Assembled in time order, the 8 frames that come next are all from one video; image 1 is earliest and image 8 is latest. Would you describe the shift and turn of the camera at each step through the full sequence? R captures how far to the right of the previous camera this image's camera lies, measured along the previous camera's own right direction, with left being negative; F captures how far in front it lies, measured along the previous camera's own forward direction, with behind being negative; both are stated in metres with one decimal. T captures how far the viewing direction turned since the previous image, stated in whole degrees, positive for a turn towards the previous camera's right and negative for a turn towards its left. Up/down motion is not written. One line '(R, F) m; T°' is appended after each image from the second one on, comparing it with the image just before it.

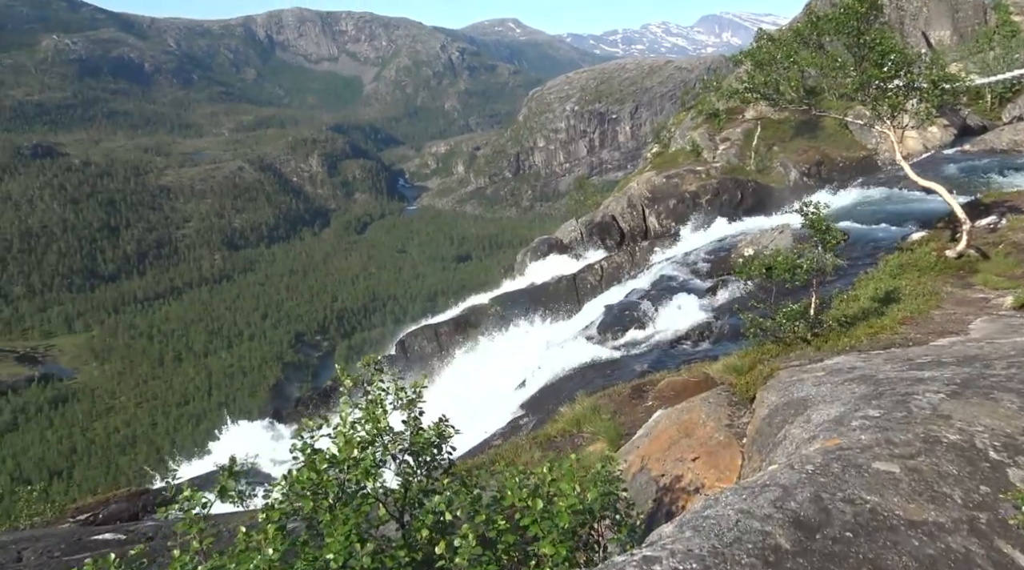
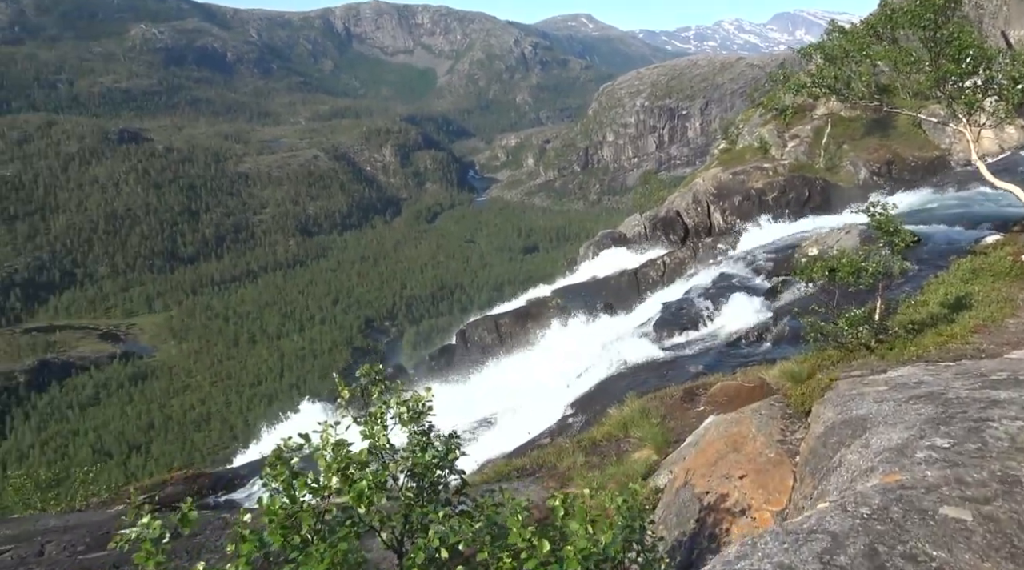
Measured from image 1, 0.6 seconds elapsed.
(+0.2, +0.6) m; -4°
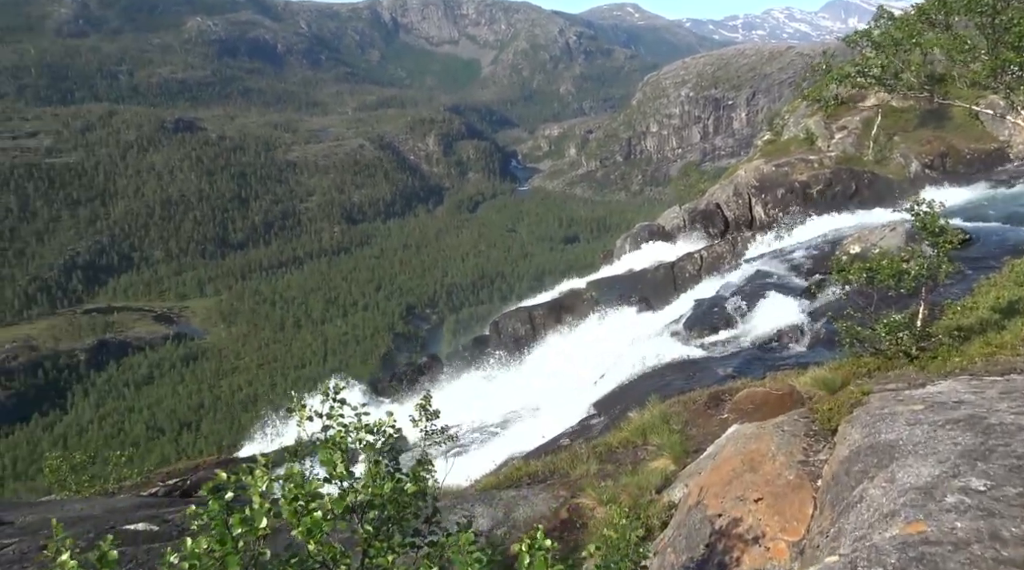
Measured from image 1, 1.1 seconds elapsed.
(+0.4, +0.7) m; -2°
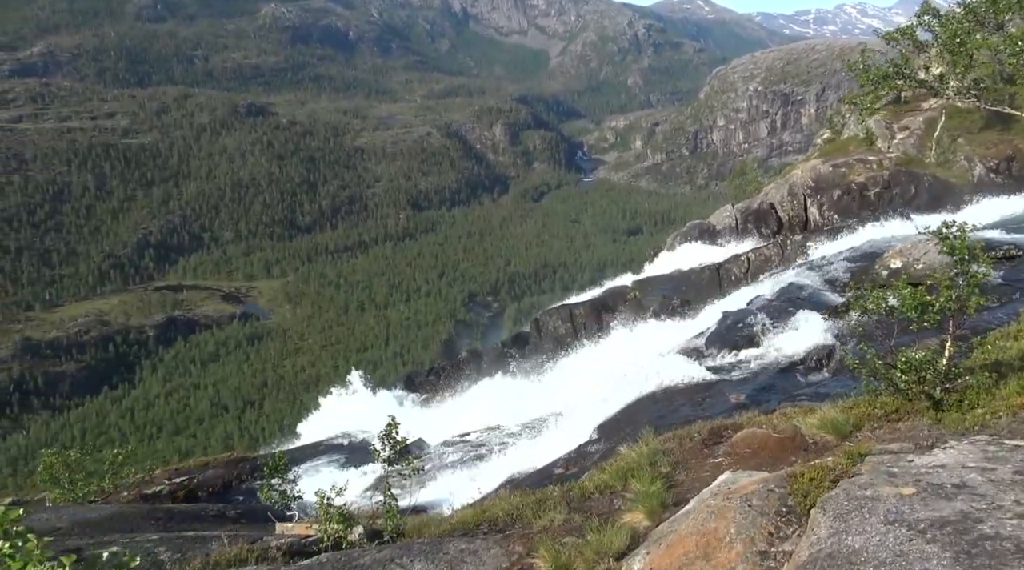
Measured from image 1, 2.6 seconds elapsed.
(+1.2, +1.5) m; -3°
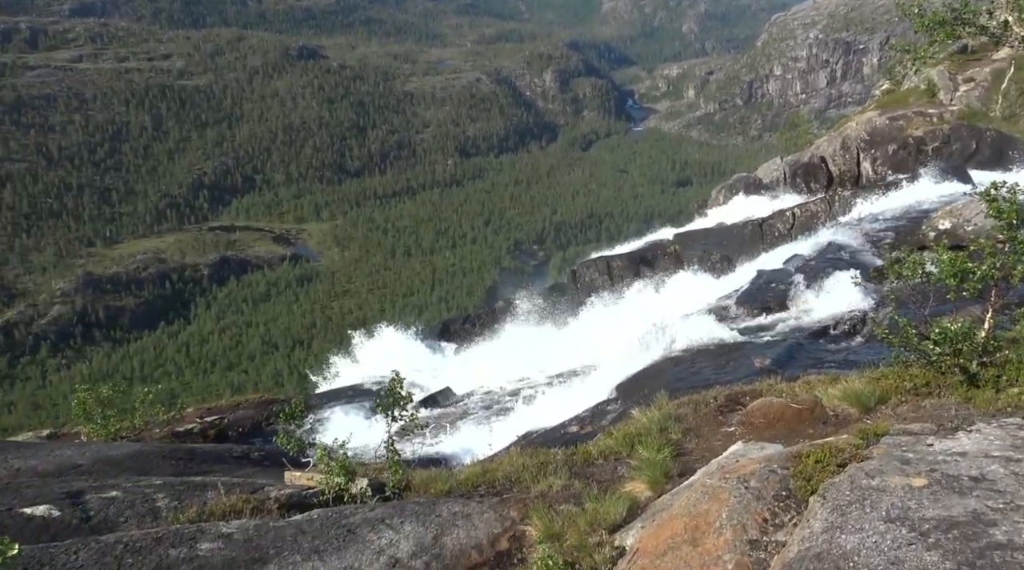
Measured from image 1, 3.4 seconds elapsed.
(+0.5, +0.6) m; -3°
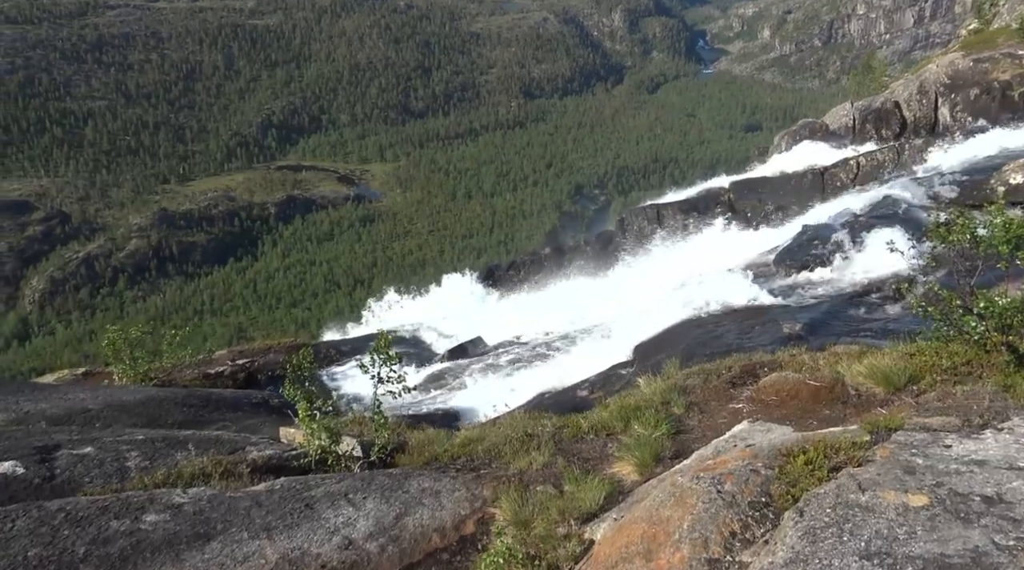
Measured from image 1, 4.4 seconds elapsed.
(+0.8, +1.1) m; -4°
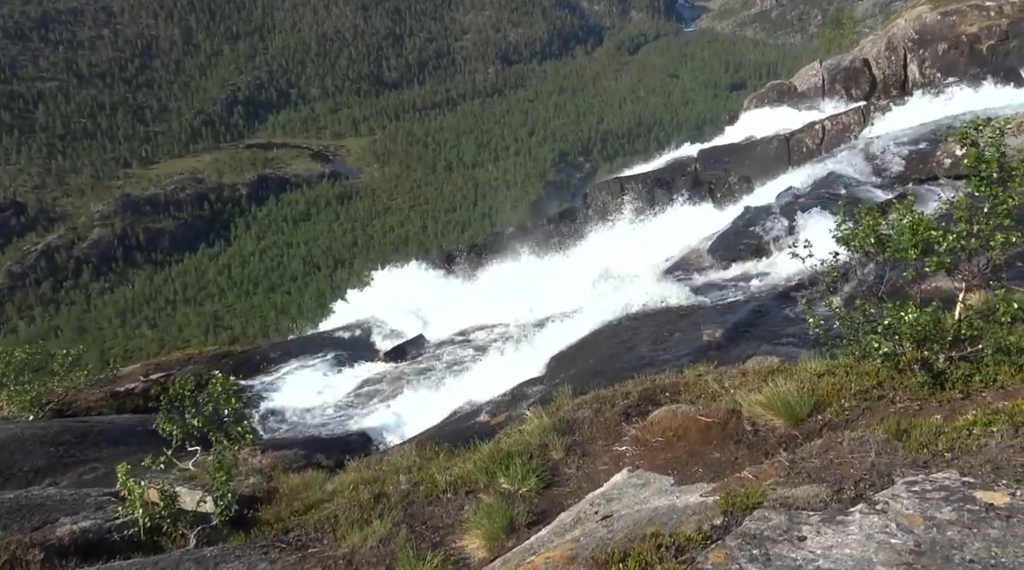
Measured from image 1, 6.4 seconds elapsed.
(+1.5, +1.5) m; +1°
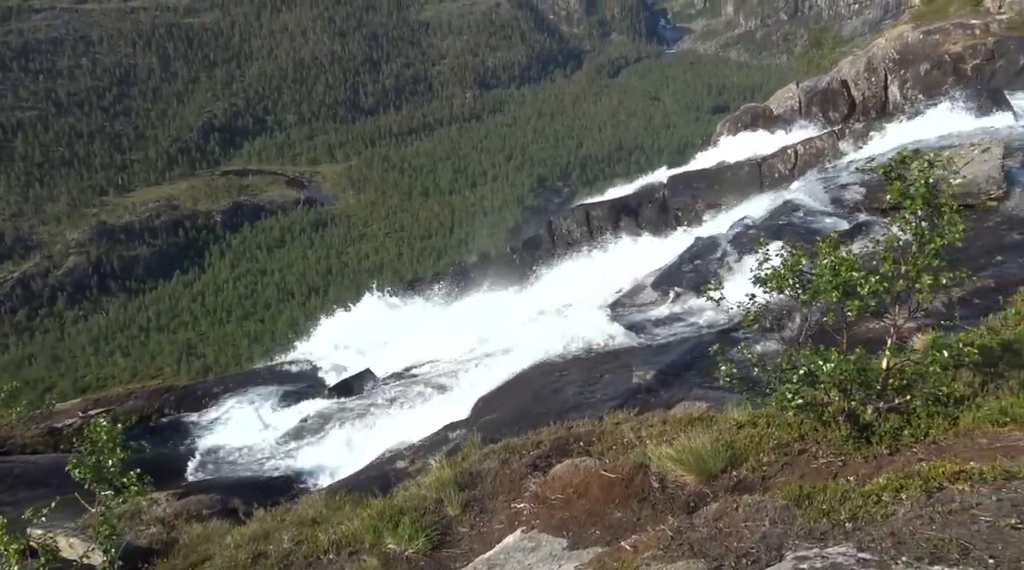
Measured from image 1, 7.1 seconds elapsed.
(+0.9, +0.6) m; +1°
